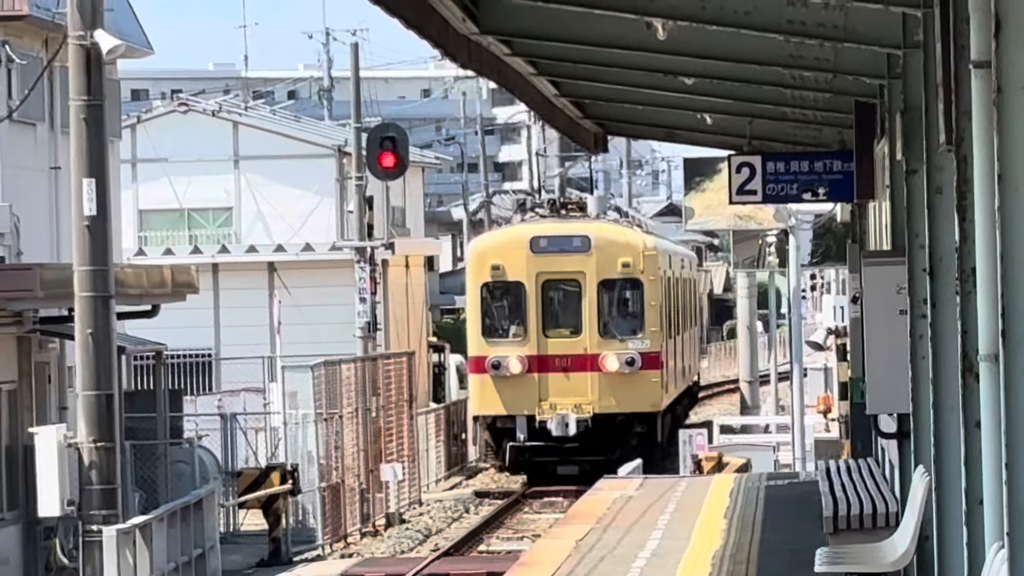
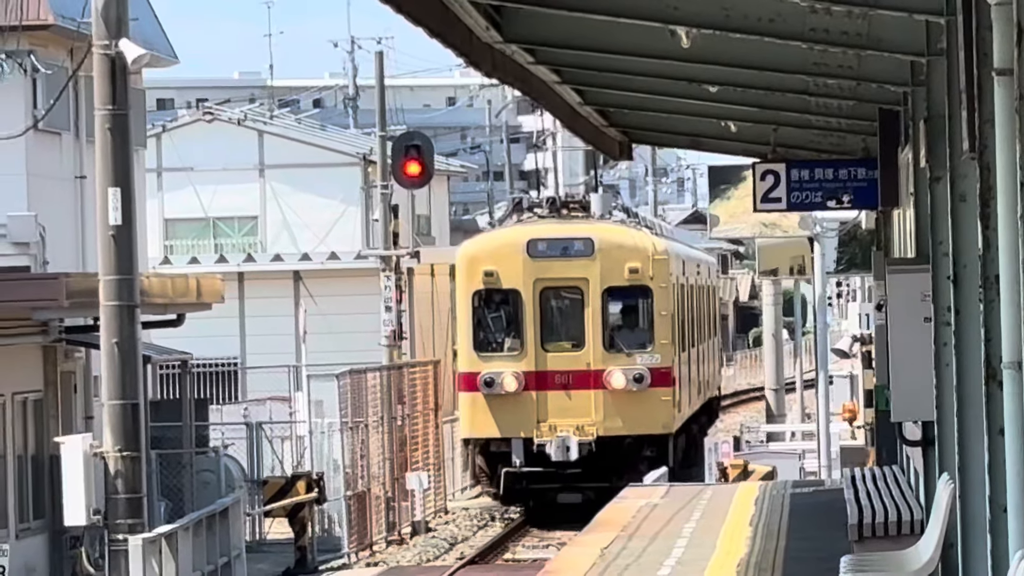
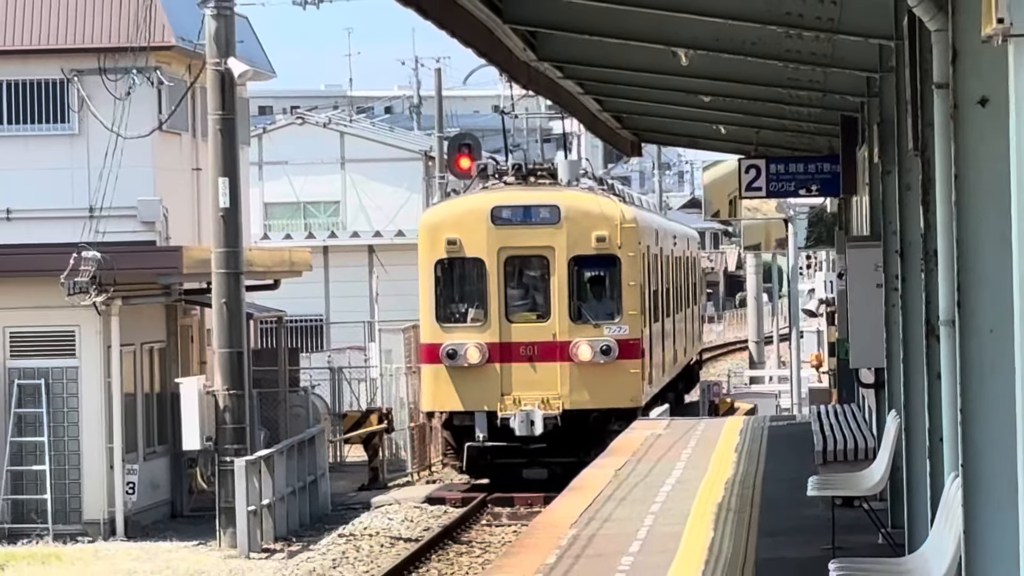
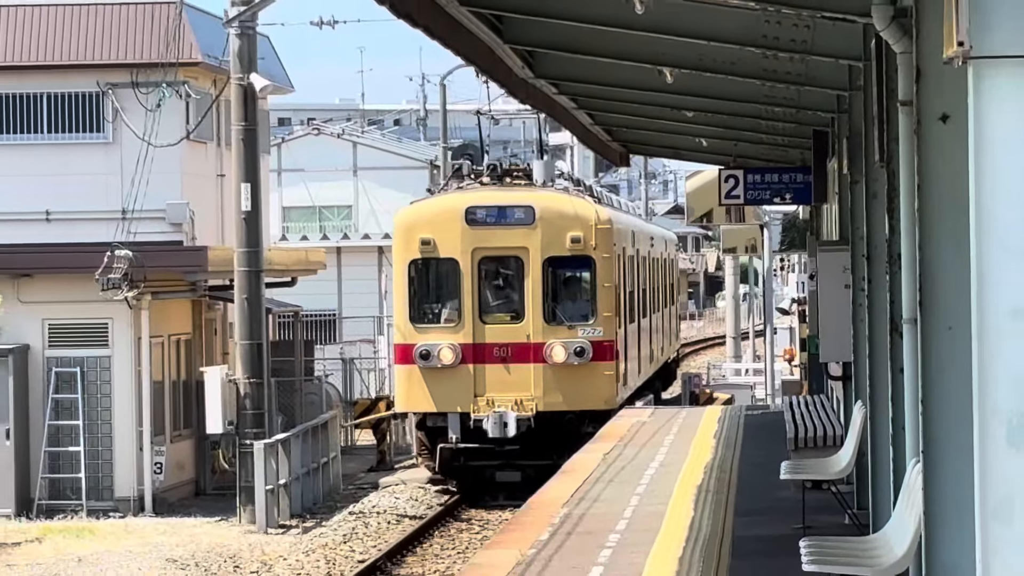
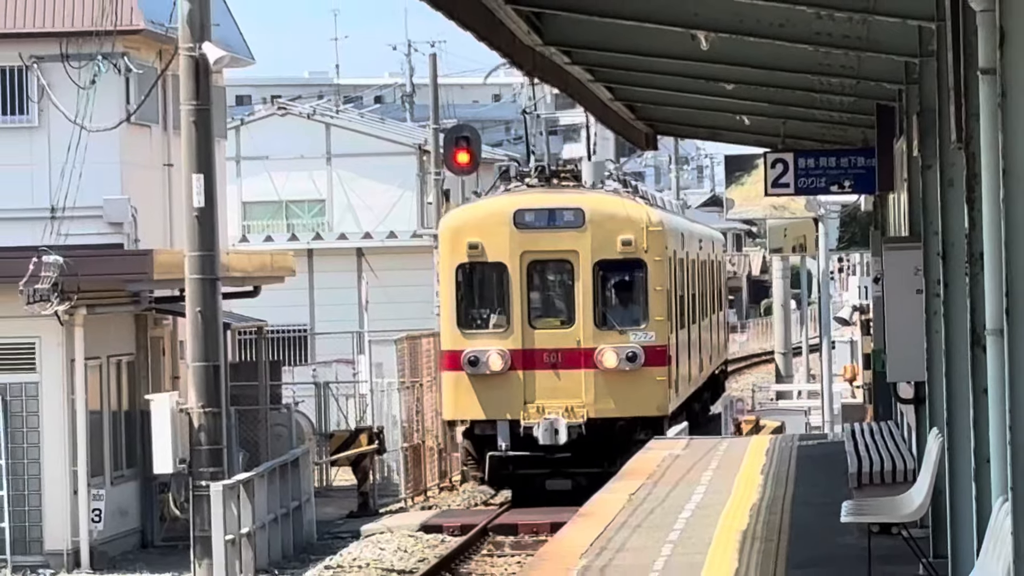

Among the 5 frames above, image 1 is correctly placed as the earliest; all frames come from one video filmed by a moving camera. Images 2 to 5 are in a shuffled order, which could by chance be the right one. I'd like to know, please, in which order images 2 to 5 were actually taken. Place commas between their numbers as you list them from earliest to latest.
2, 5, 3, 4
